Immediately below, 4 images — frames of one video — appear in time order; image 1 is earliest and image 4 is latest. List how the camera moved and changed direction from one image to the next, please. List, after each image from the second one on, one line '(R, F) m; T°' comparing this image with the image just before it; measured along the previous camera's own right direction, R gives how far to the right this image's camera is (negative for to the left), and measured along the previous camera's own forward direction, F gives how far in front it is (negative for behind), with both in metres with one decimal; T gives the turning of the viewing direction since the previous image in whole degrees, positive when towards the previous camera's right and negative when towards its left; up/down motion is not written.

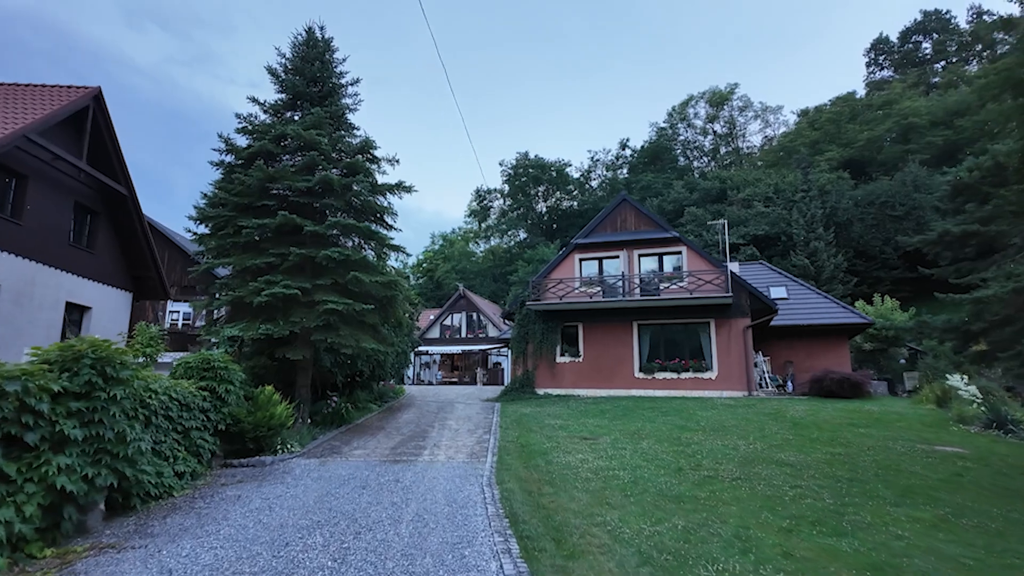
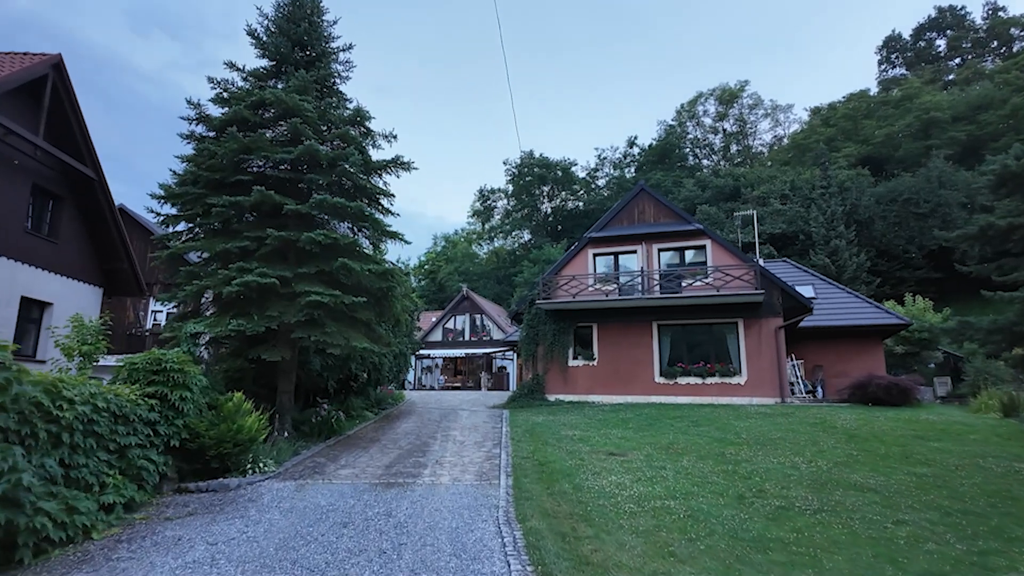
(-0.2, +1.8) m; 0°
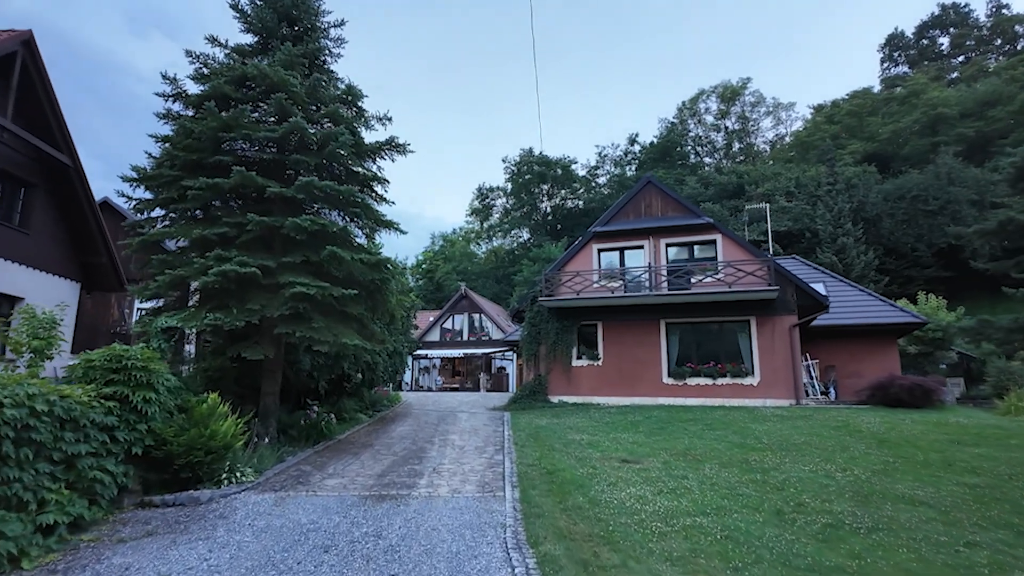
(-0.1, +0.9) m; 0°
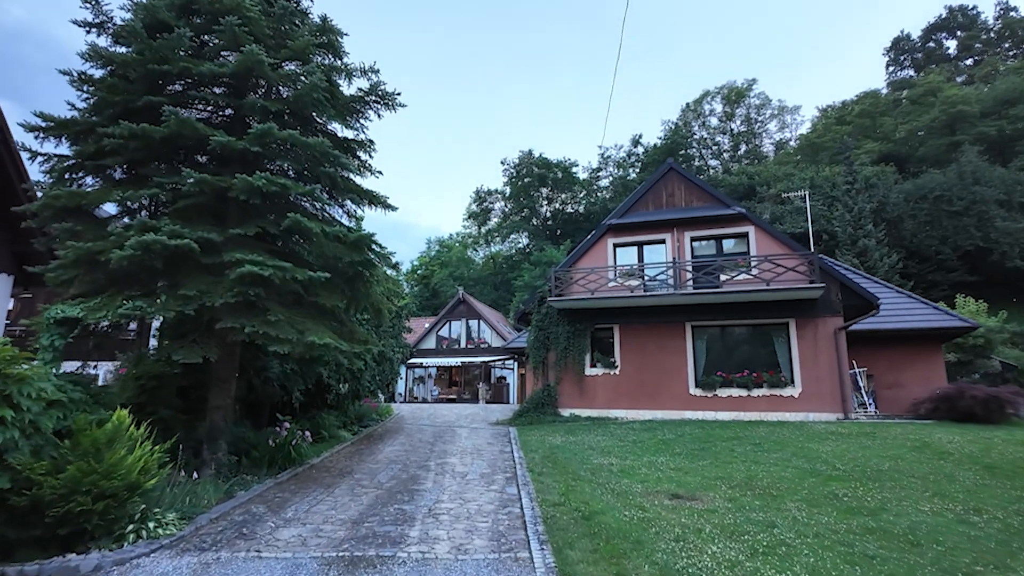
(-0.3, +2.2) m; 0°
